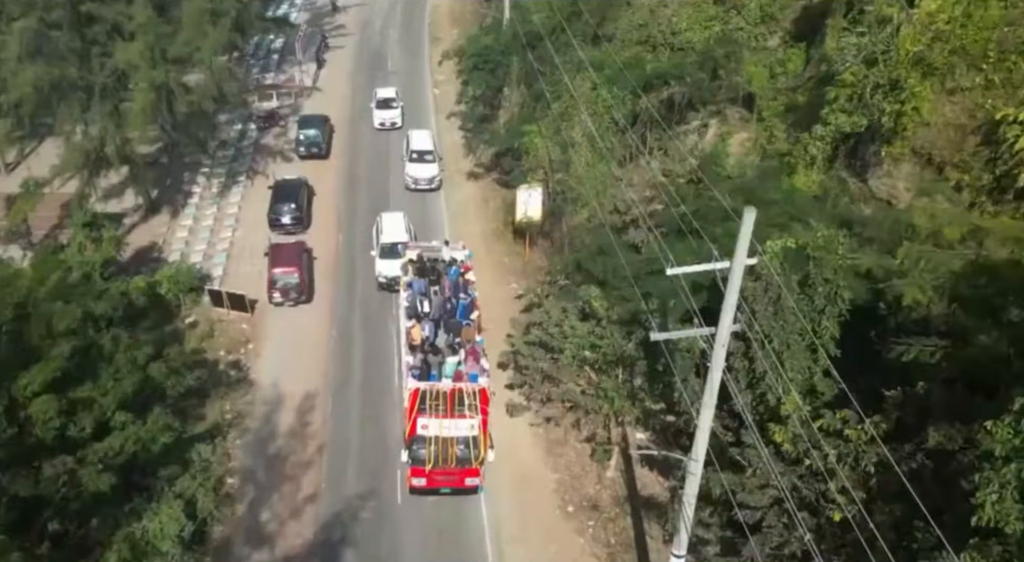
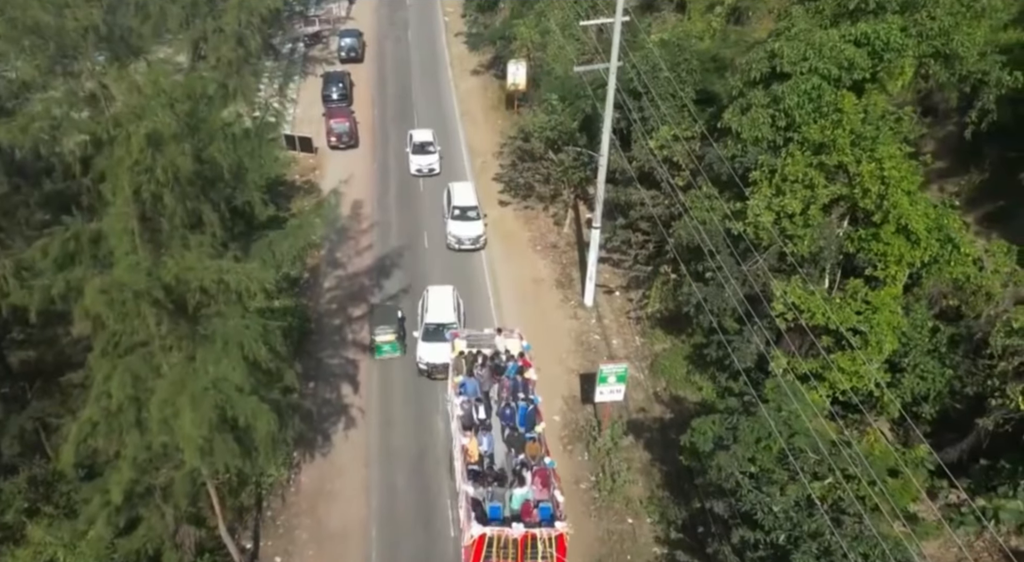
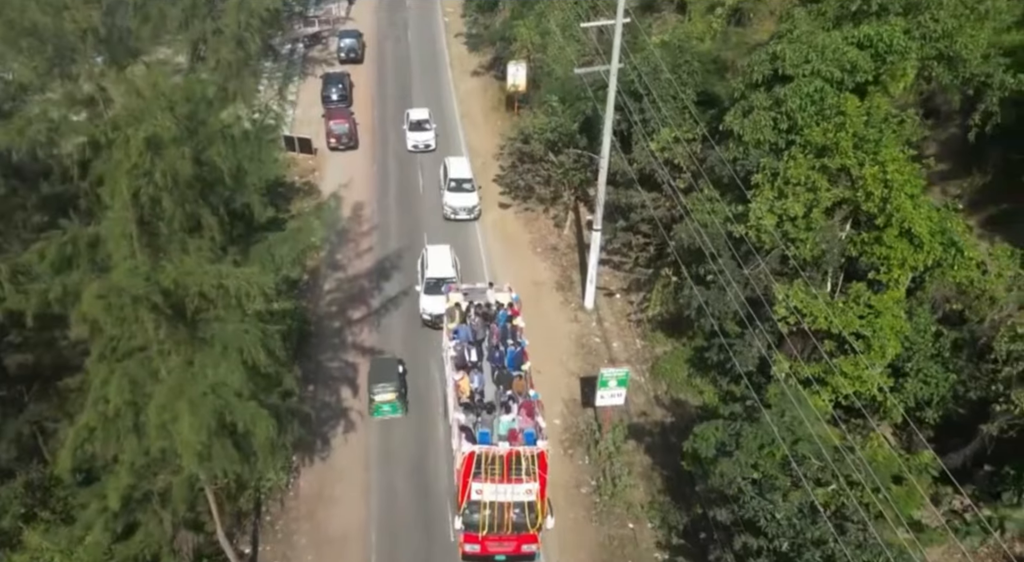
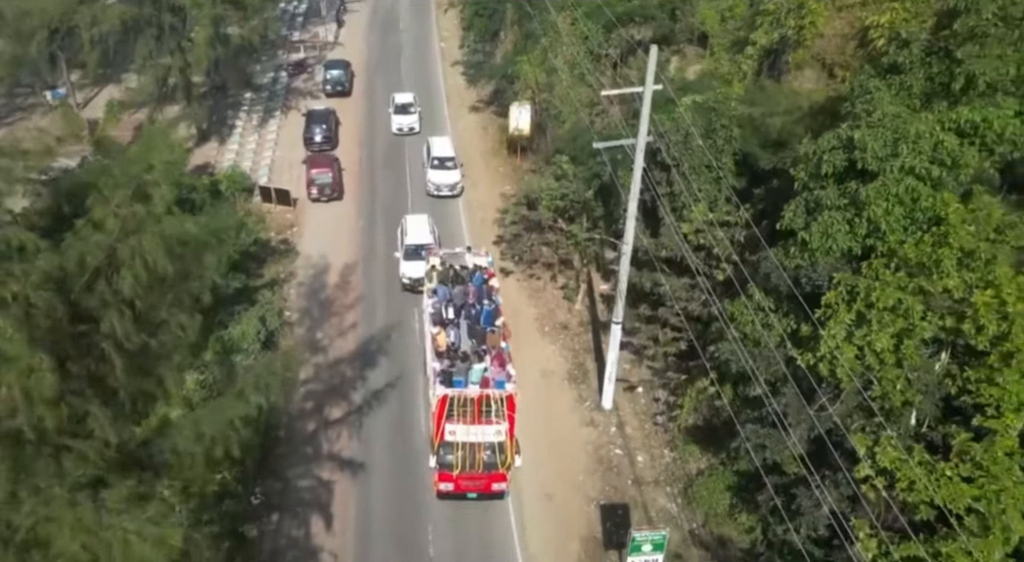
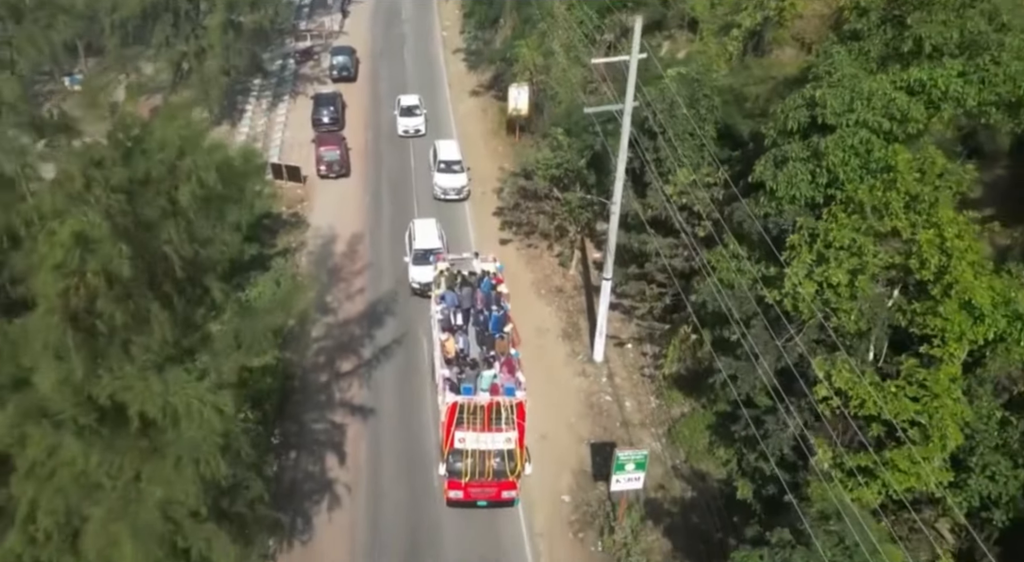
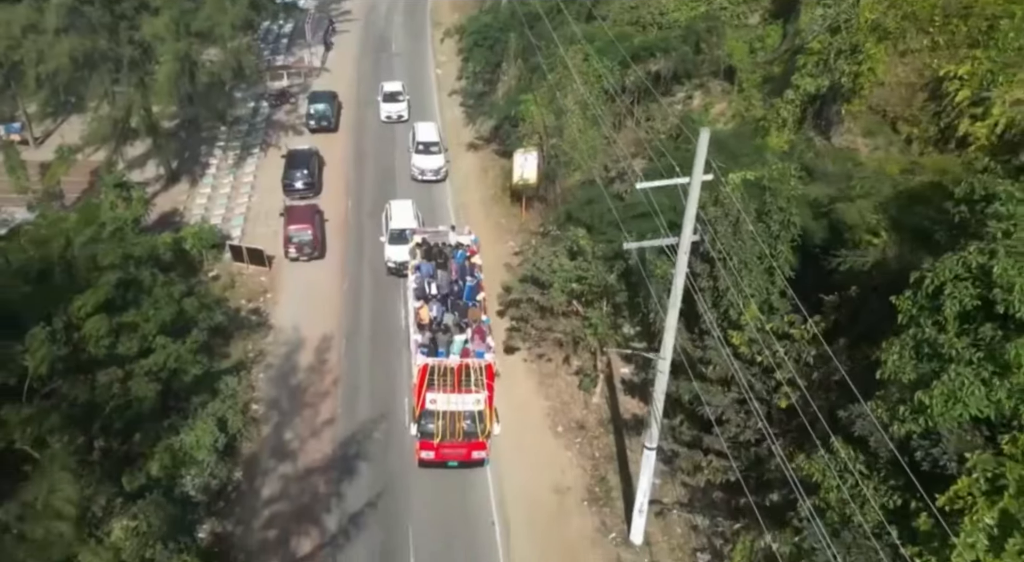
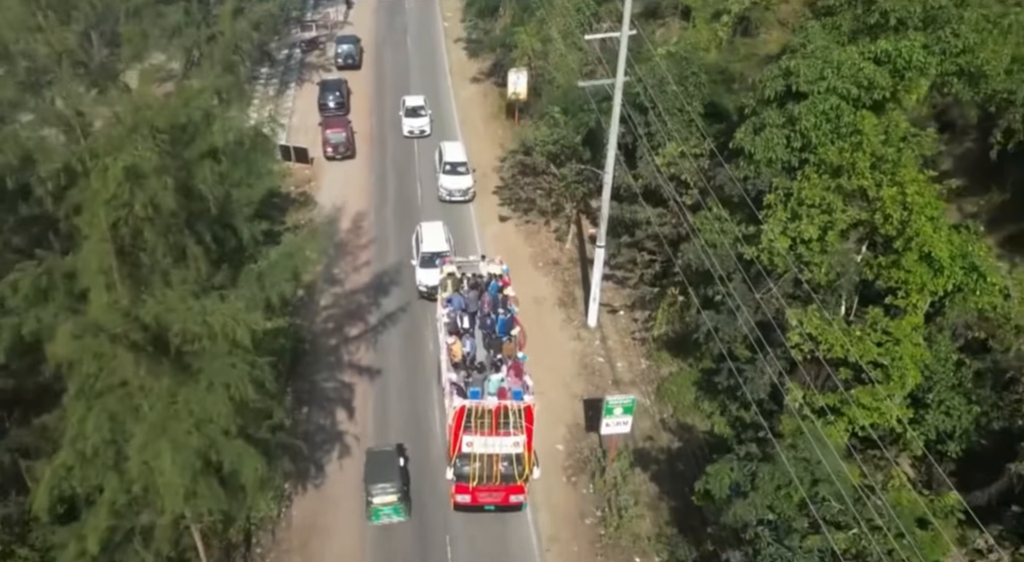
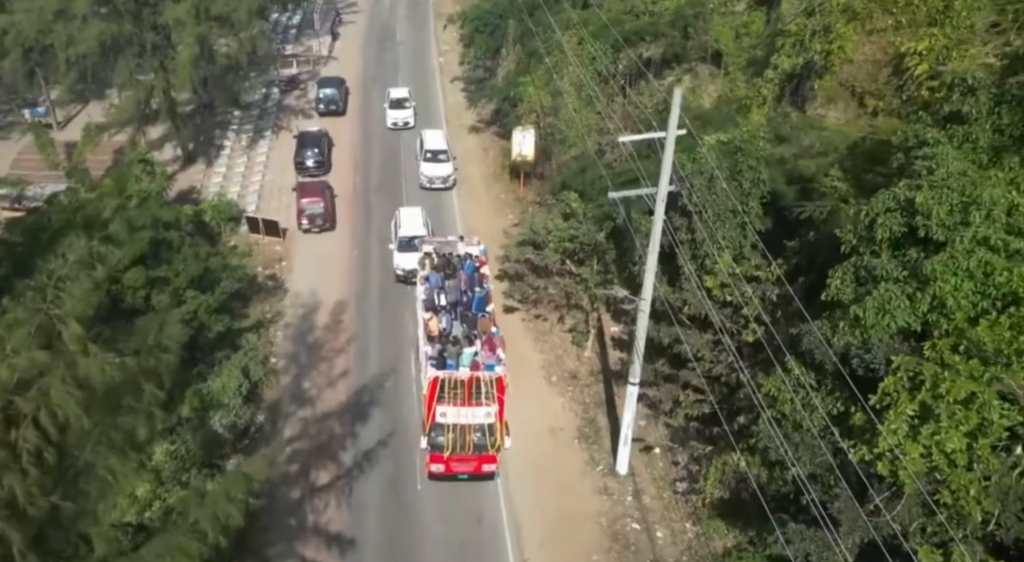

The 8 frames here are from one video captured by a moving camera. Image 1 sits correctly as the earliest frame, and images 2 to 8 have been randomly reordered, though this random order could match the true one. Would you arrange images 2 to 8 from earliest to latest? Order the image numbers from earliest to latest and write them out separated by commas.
6, 8, 4, 5, 7, 3, 2
